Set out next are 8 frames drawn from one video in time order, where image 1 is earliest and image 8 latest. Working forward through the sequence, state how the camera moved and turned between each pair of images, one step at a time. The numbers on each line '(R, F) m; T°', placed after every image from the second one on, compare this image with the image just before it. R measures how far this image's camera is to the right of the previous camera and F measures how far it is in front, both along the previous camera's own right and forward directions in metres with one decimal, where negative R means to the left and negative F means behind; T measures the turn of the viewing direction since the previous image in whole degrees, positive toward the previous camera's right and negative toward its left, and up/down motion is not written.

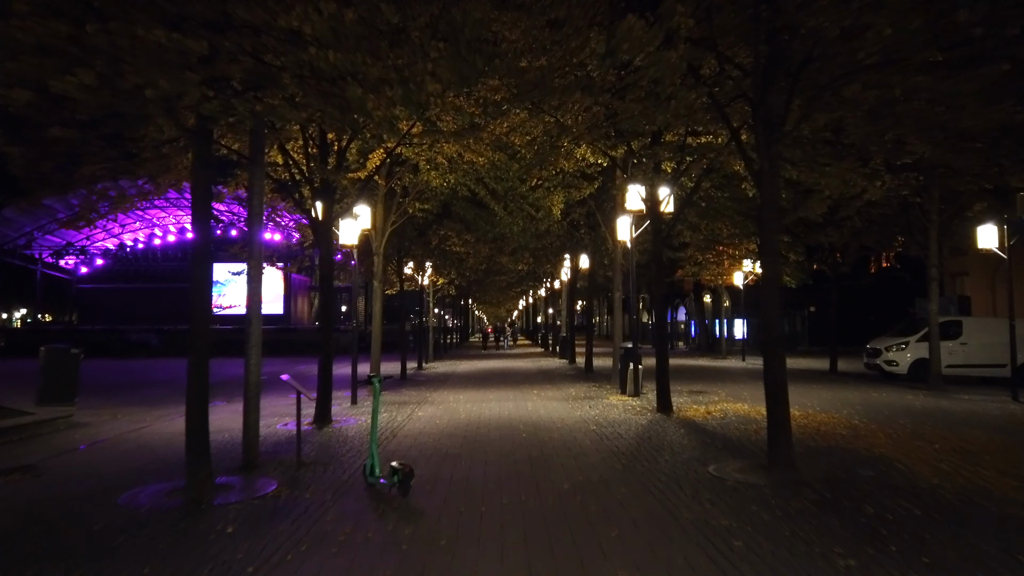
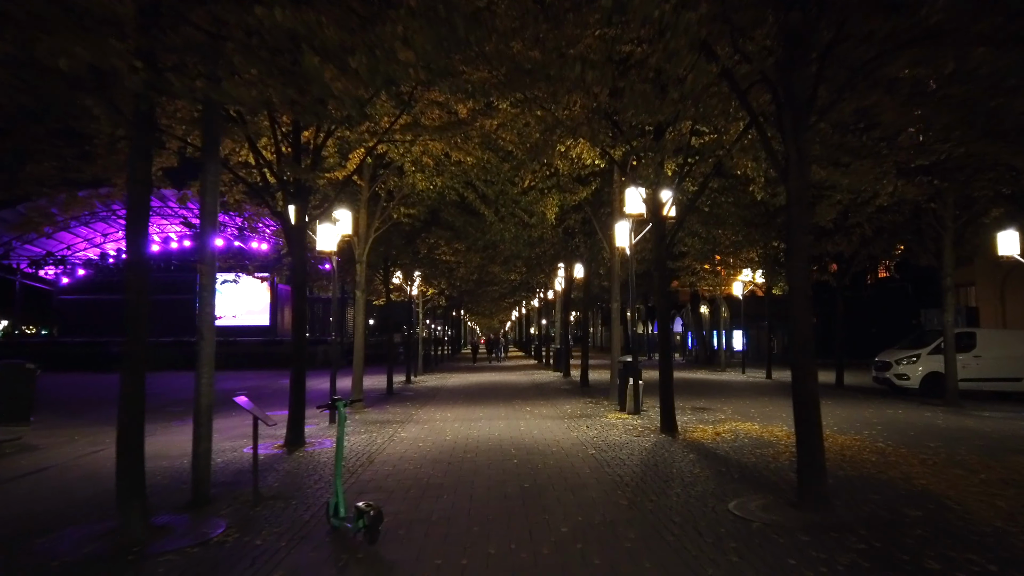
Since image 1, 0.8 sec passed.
(0.0, +1.2) m; +1°
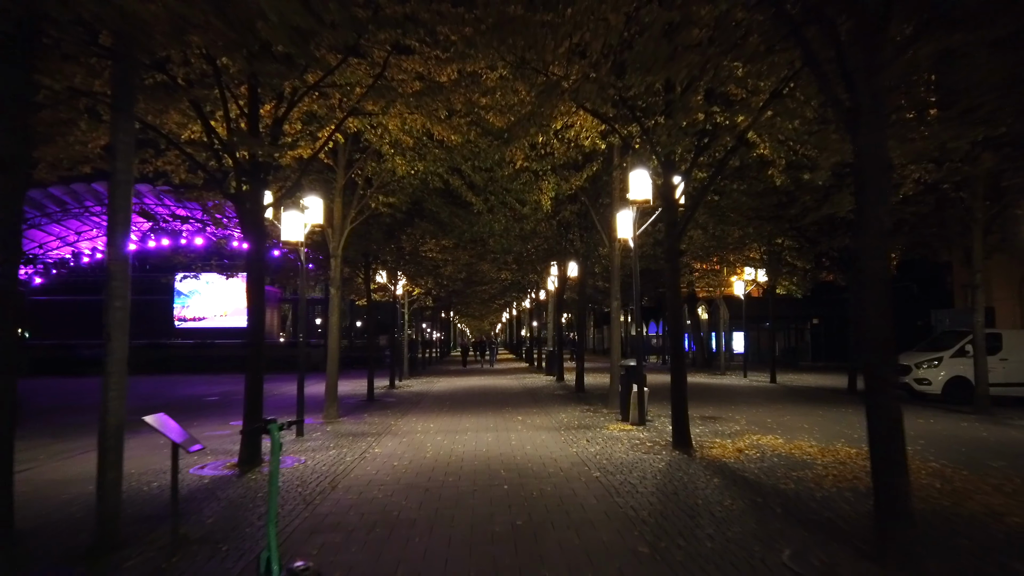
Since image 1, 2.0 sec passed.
(0.0, +1.8) m; +1°
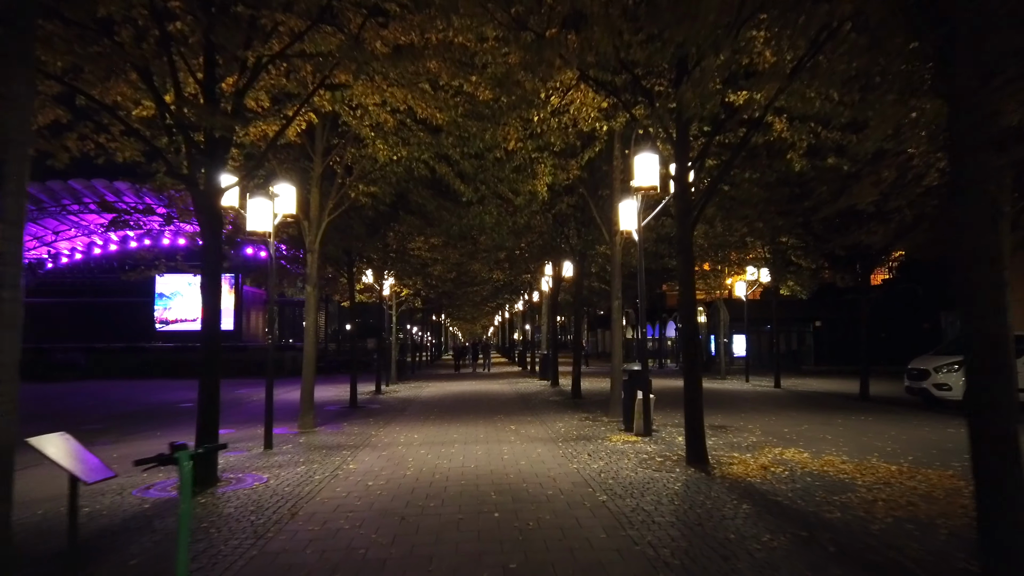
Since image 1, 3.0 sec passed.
(0.0, +1.4) m; +1°
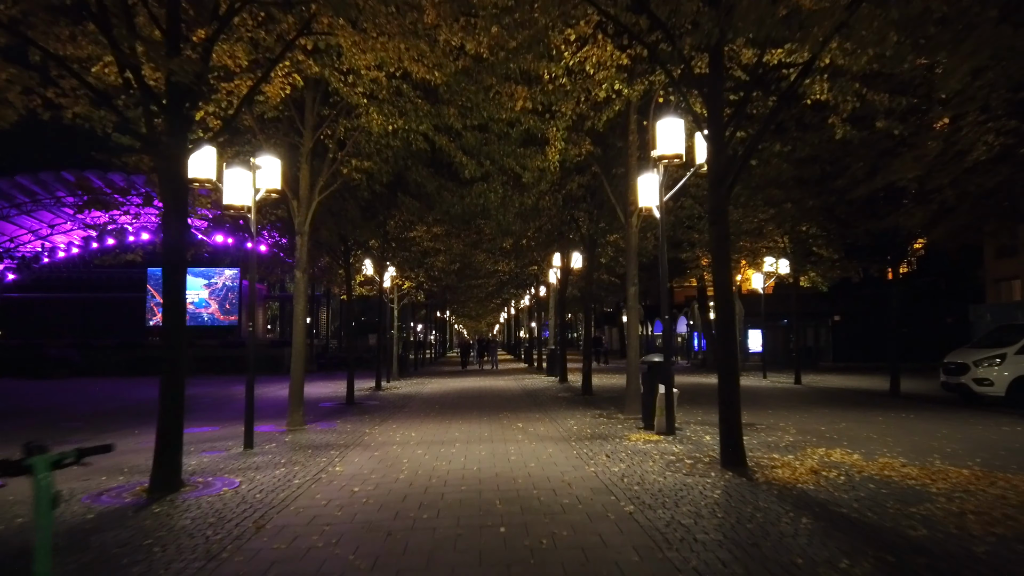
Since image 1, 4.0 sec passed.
(0.0, +1.3) m; 0°
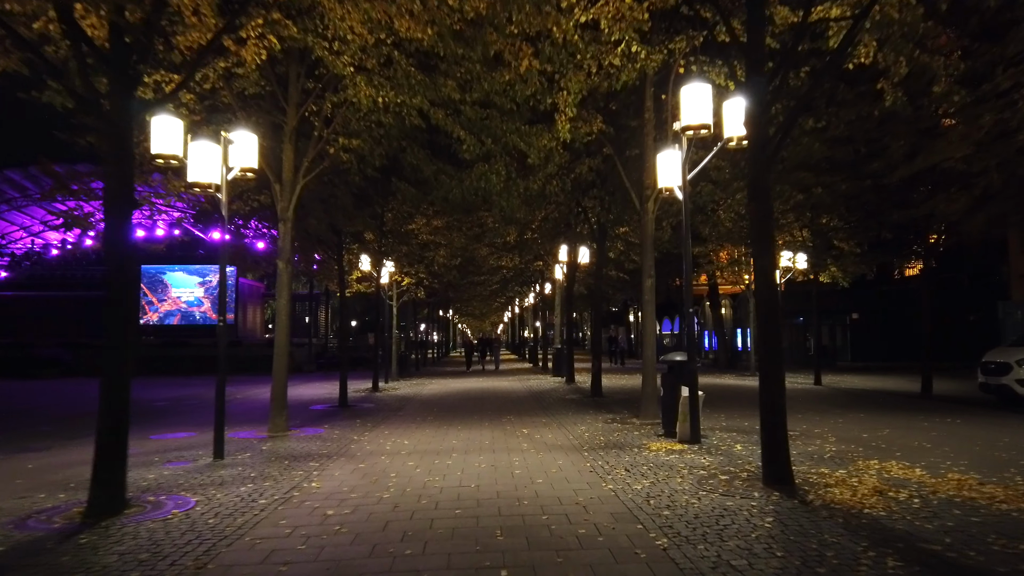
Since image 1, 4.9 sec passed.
(0.0, +1.4) m; 0°
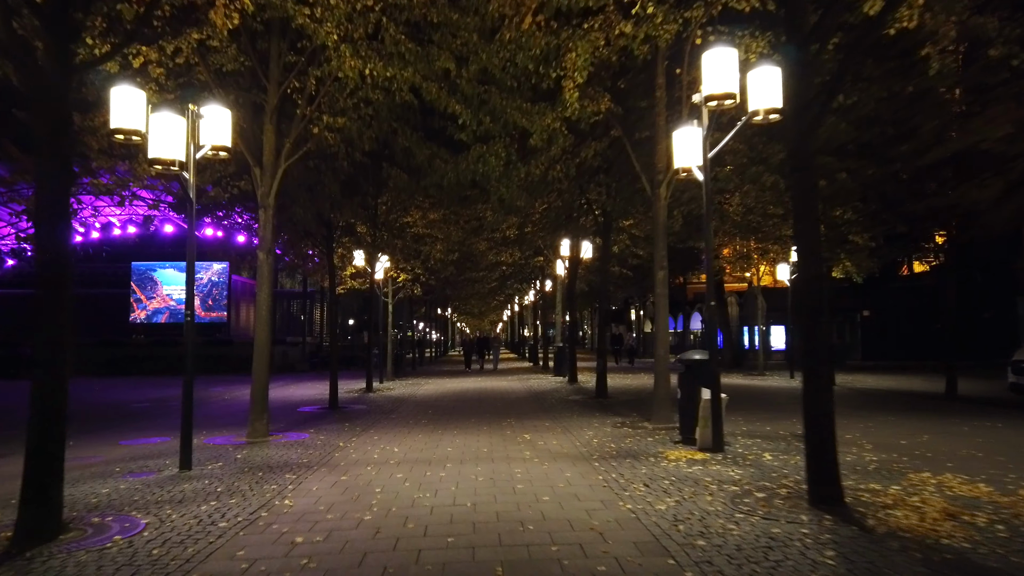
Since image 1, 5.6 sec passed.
(0.0, +1.1) m; 0°
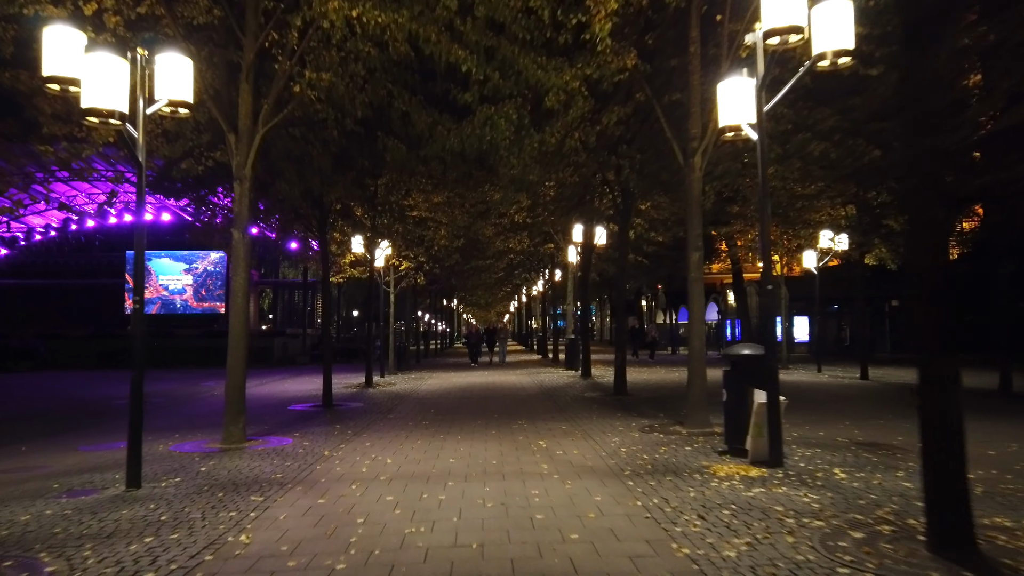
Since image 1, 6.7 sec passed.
(-0.1, +1.6) m; 0°
